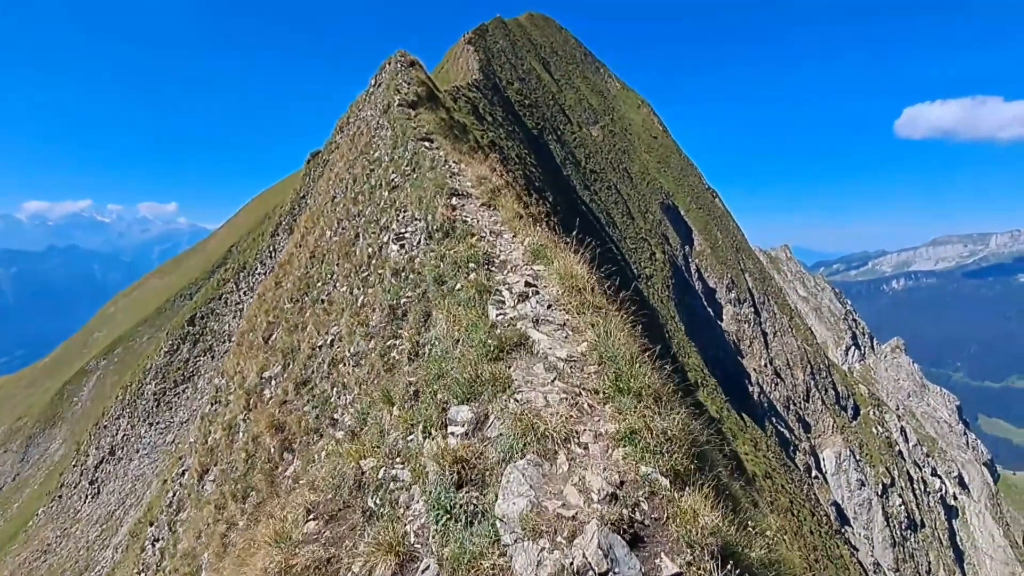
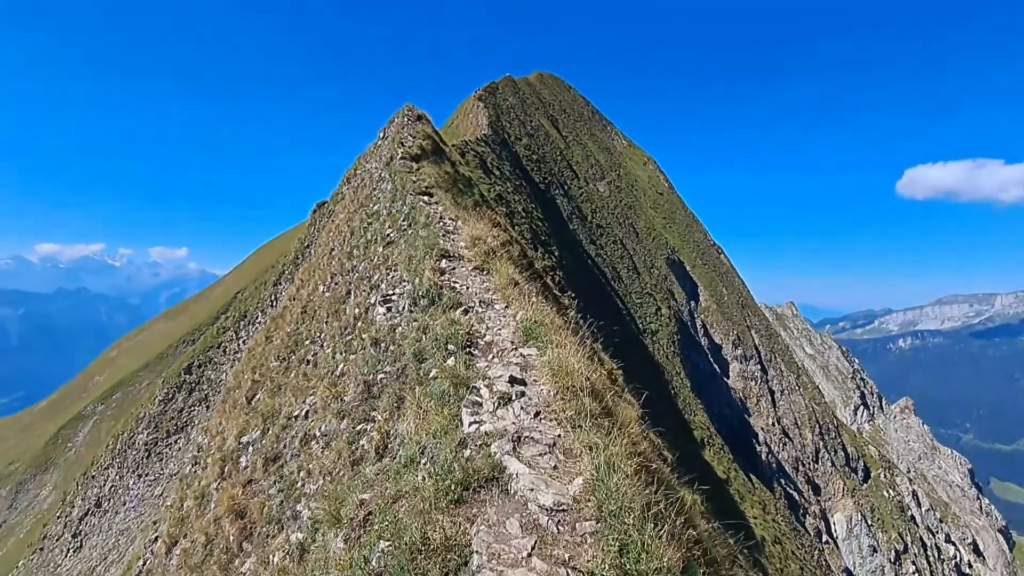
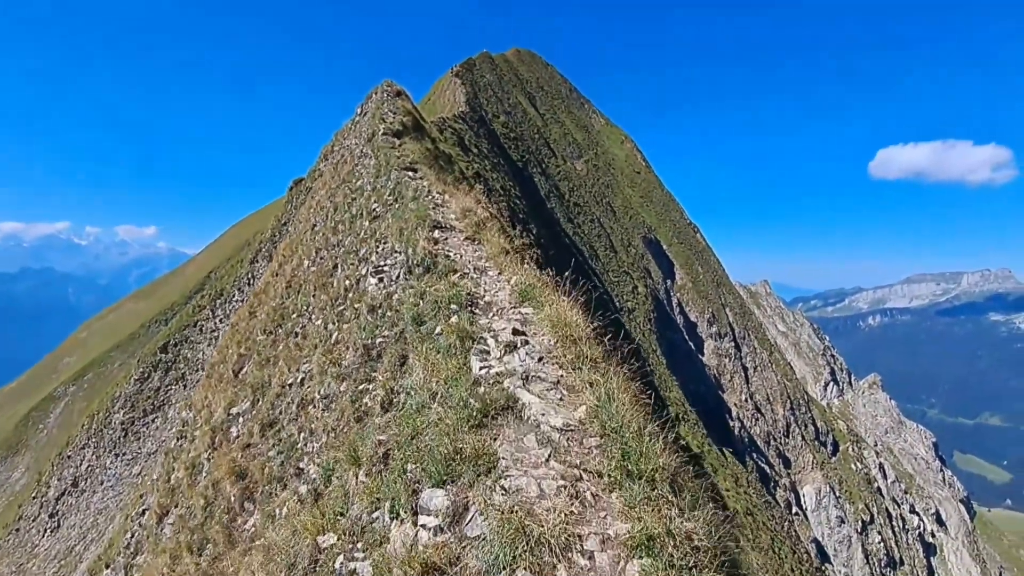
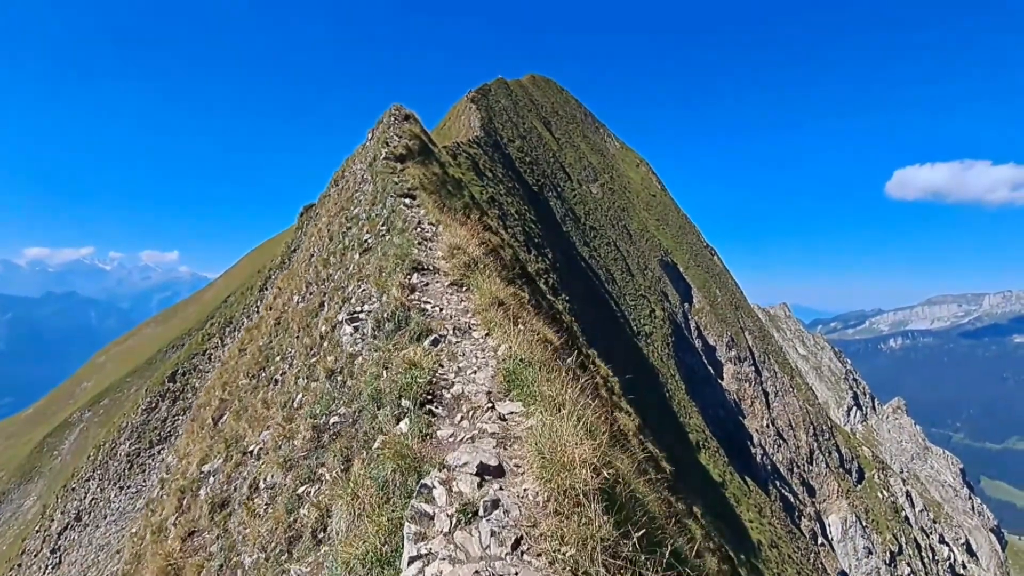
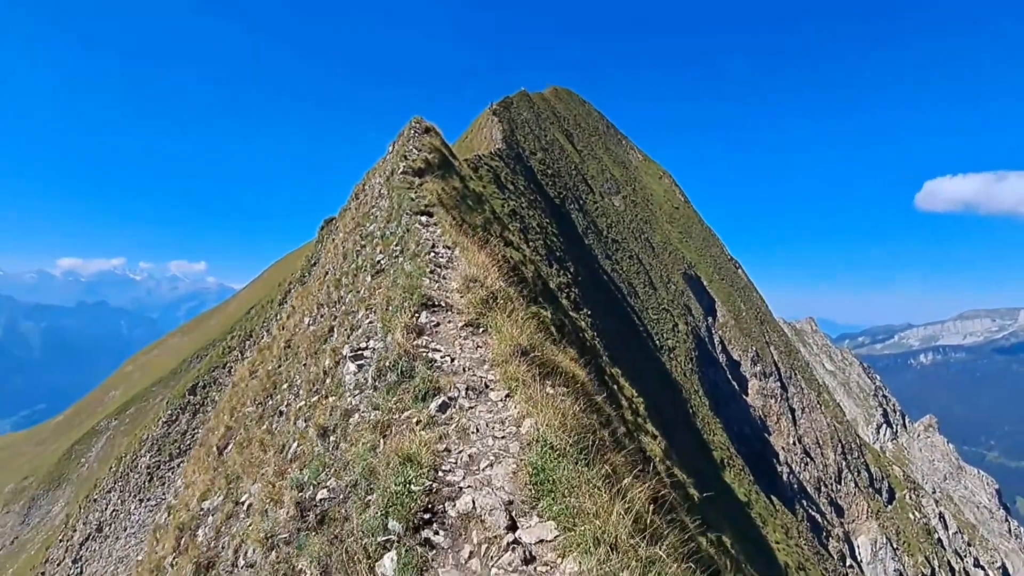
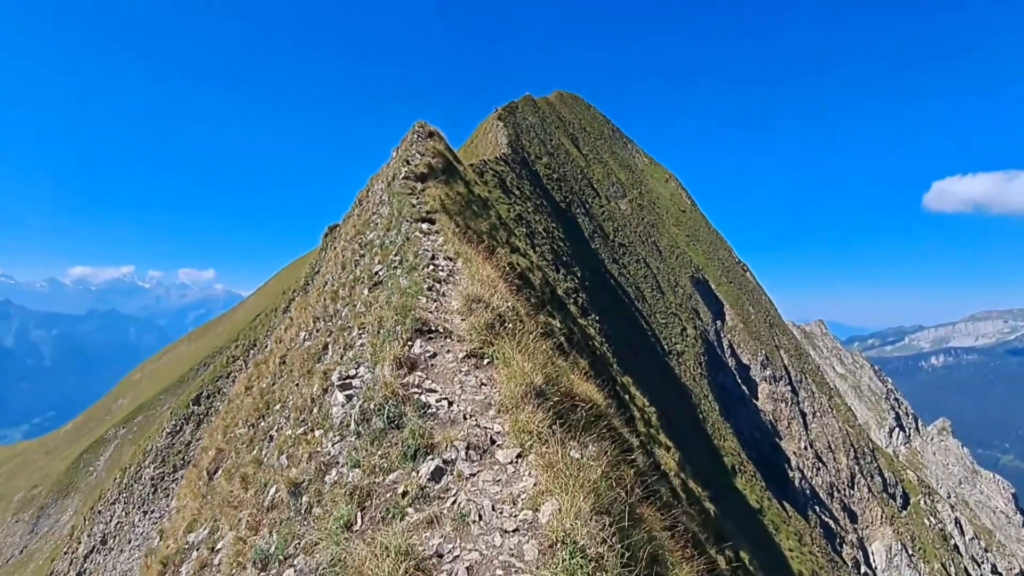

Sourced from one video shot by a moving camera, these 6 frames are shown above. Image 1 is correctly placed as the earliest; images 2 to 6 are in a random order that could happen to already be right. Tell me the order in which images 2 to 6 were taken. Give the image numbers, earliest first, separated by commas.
3, 2, 4, 5, 6
